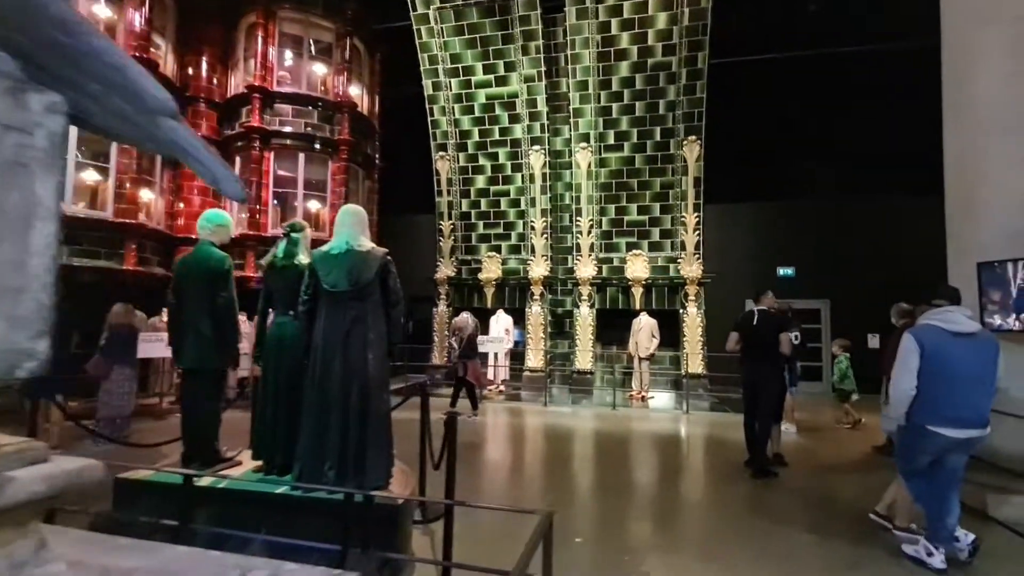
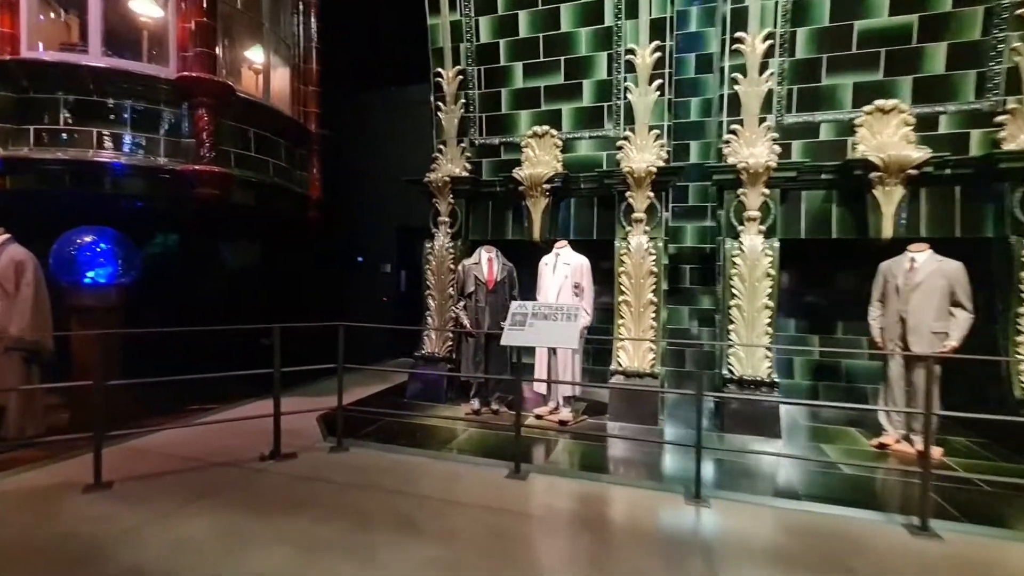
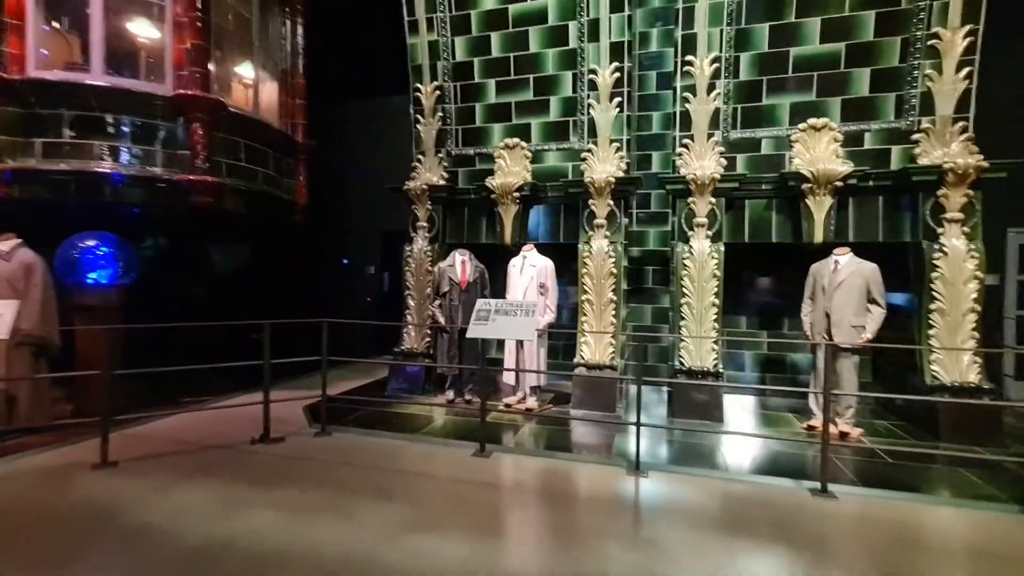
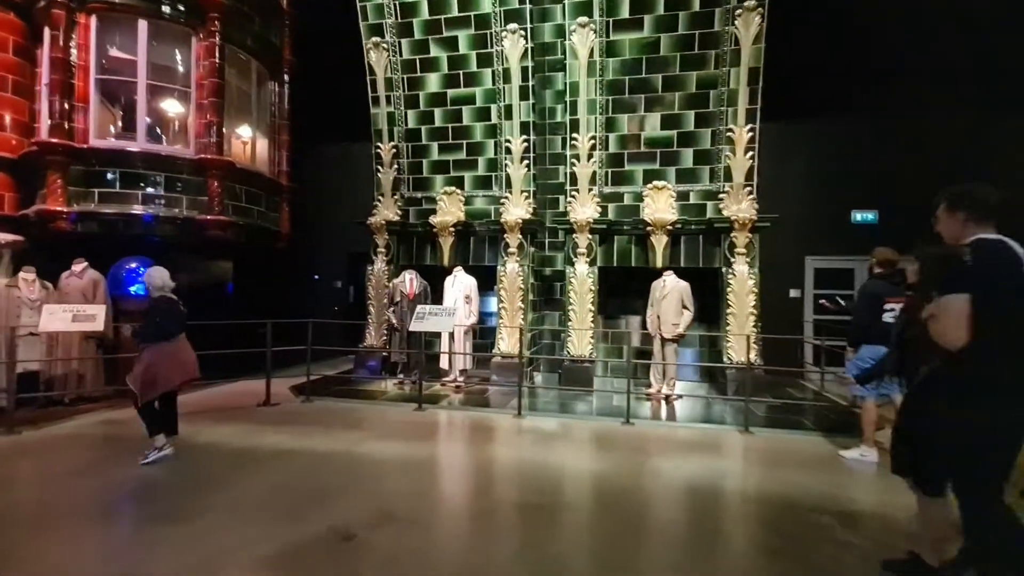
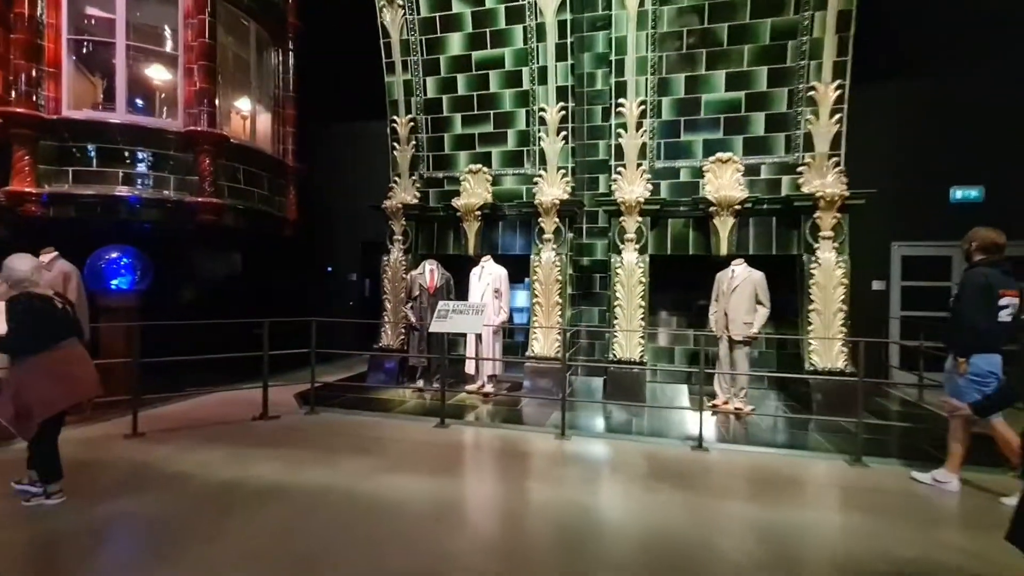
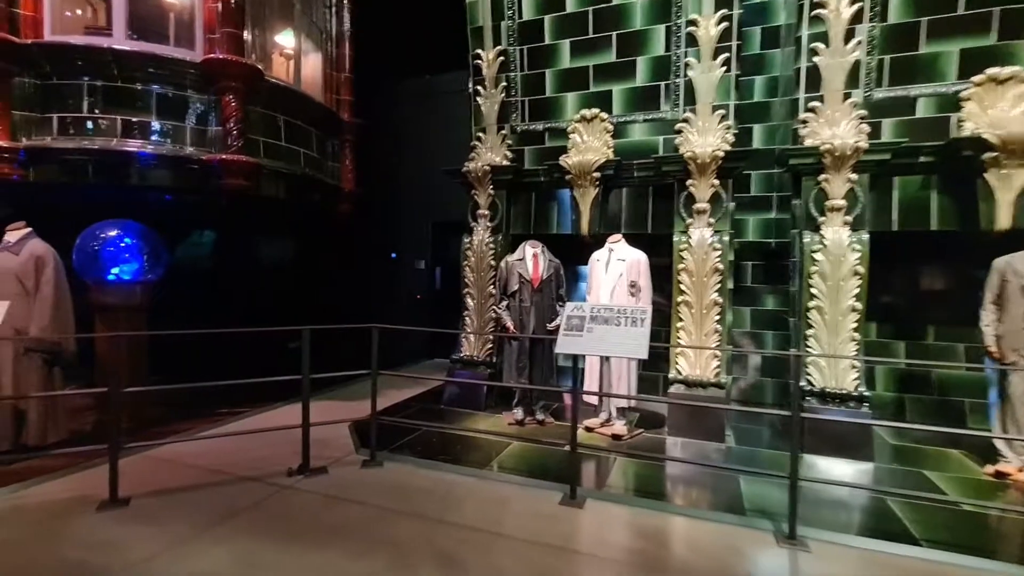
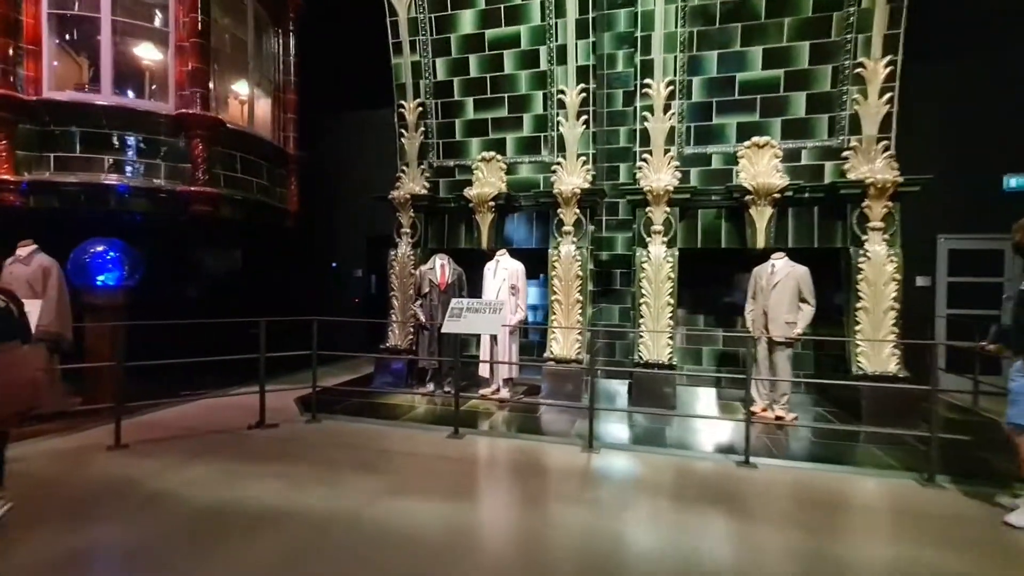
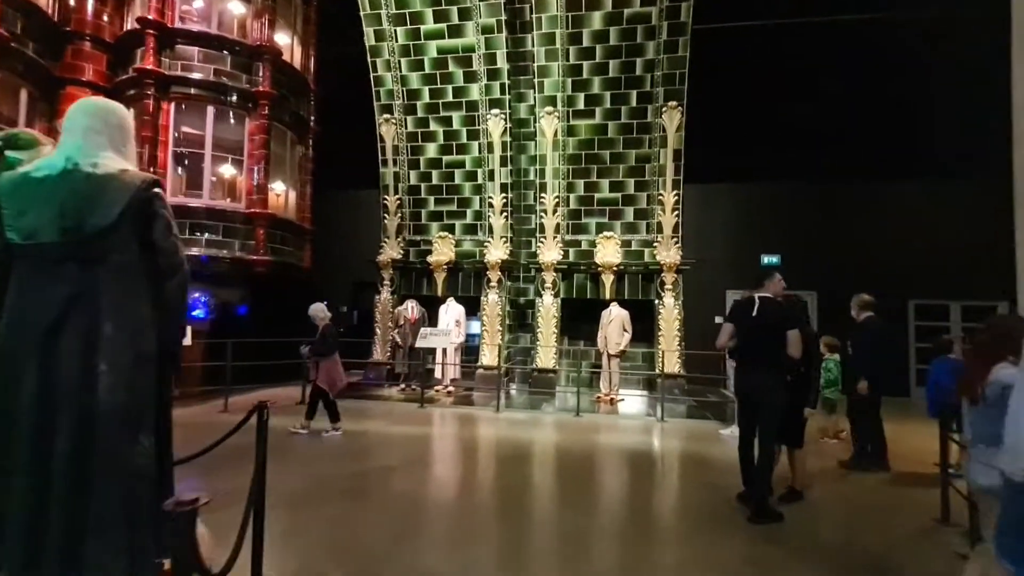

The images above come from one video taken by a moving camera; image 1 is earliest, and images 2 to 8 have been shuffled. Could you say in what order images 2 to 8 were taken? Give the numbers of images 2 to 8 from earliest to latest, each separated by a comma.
8, 4, 5, 7, 3, 2, 6
